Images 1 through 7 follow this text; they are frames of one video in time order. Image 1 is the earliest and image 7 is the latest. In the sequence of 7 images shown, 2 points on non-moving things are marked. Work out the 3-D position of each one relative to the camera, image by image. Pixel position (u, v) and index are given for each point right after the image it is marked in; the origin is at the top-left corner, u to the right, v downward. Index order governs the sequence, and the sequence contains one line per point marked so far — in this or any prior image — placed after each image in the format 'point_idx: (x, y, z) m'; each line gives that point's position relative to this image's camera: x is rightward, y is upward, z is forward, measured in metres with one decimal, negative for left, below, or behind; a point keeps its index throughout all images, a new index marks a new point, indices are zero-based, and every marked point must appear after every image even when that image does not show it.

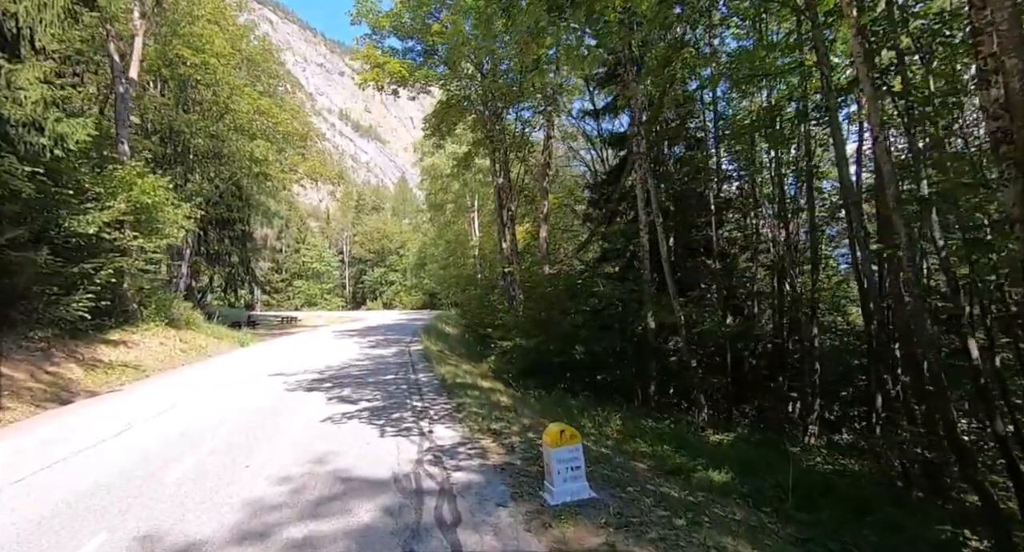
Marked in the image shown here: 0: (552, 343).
0: (+1.0, -1.6, +11.8) m
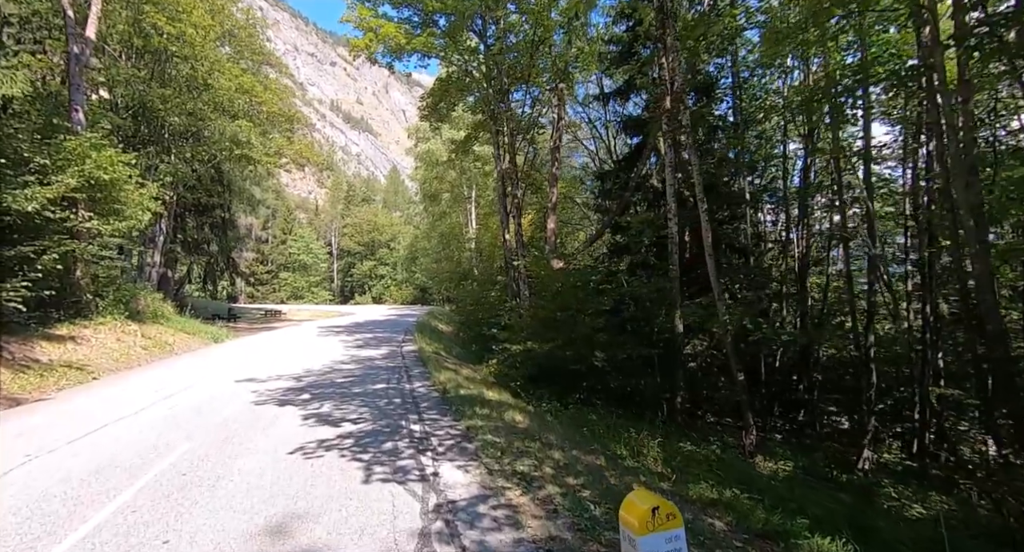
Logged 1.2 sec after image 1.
0: (+1.2, -1.5, +10.3) m
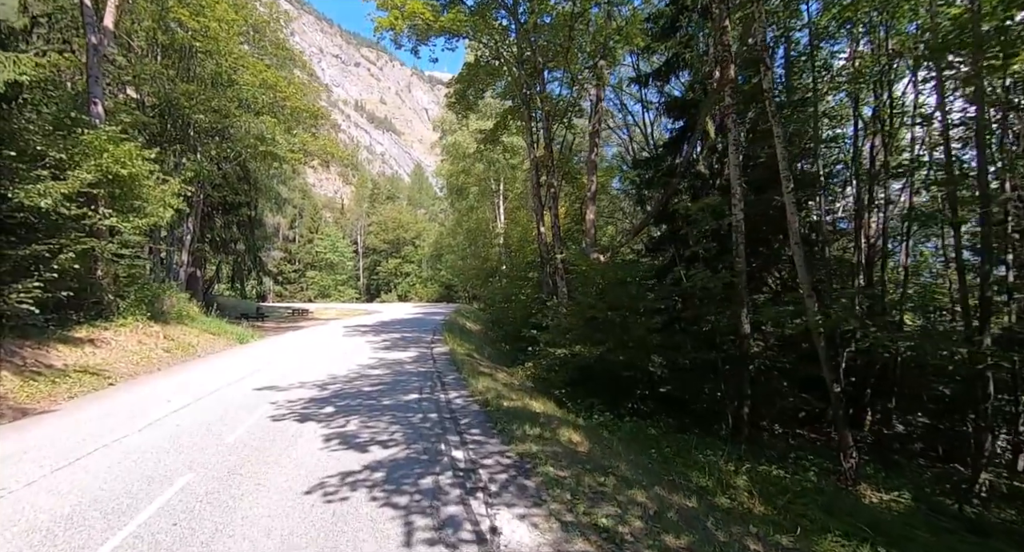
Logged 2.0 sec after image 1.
0: (+2.0, -1.4, +9.1) m
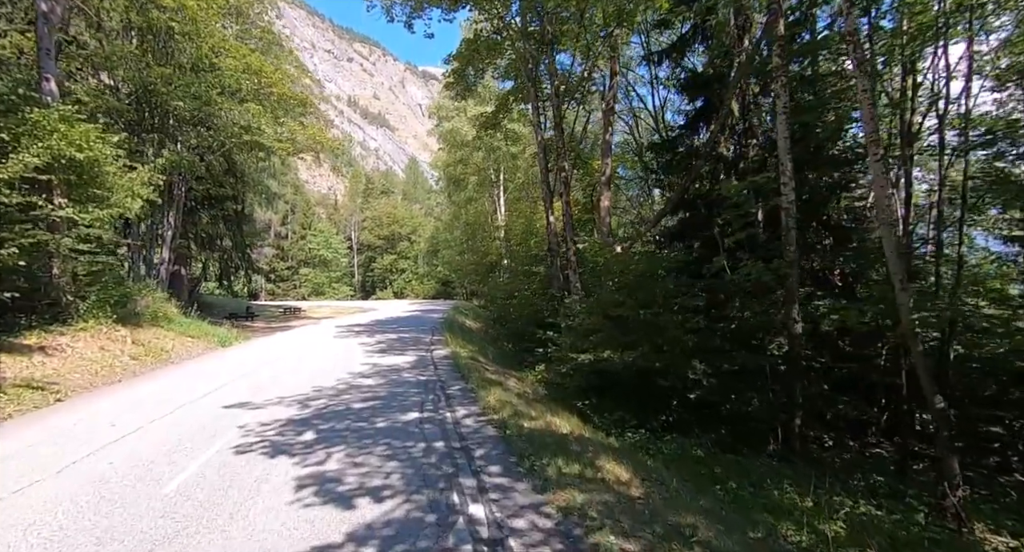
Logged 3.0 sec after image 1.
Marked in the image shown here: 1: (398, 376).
0: (+2.2, -1.3, +7.8) m
1: (-2.1, -1.9, +9.4) m
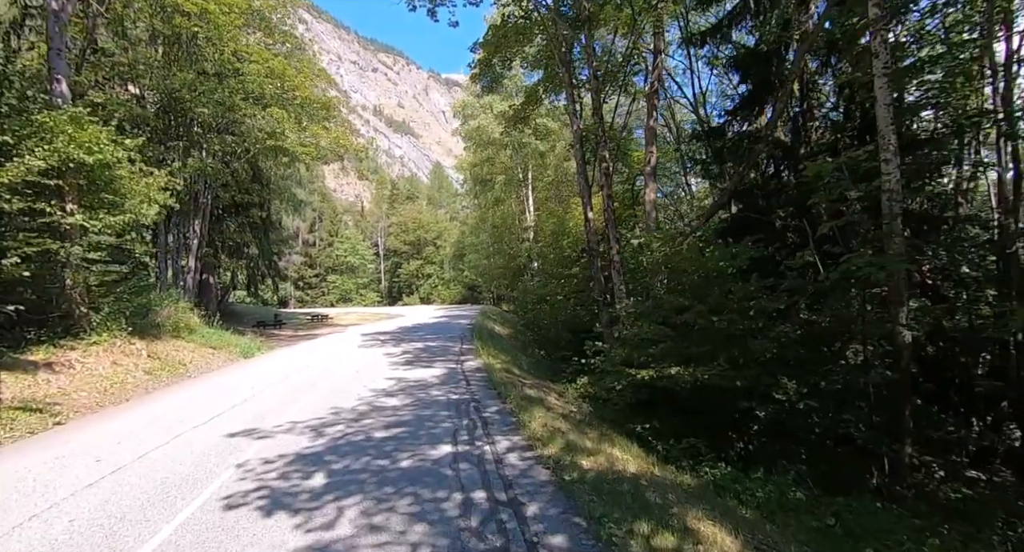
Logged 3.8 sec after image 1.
0: (+2.9, -1.3, +6.5) m
1: (-1.4, -2.0, +8.3) m
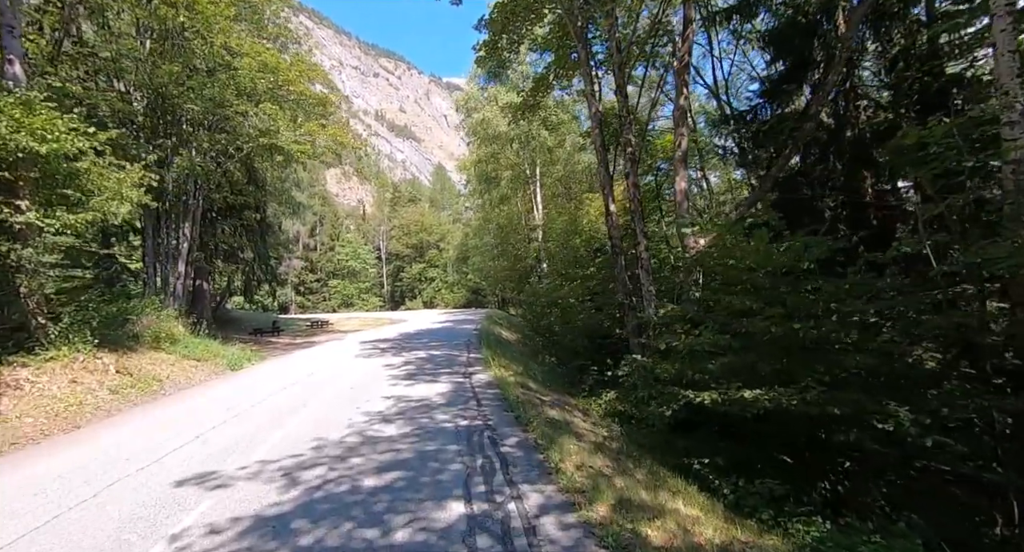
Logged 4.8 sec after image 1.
0: (+3.1, -1.2, +5.1) m
1: (-1.1, -2.0, +6.9) m
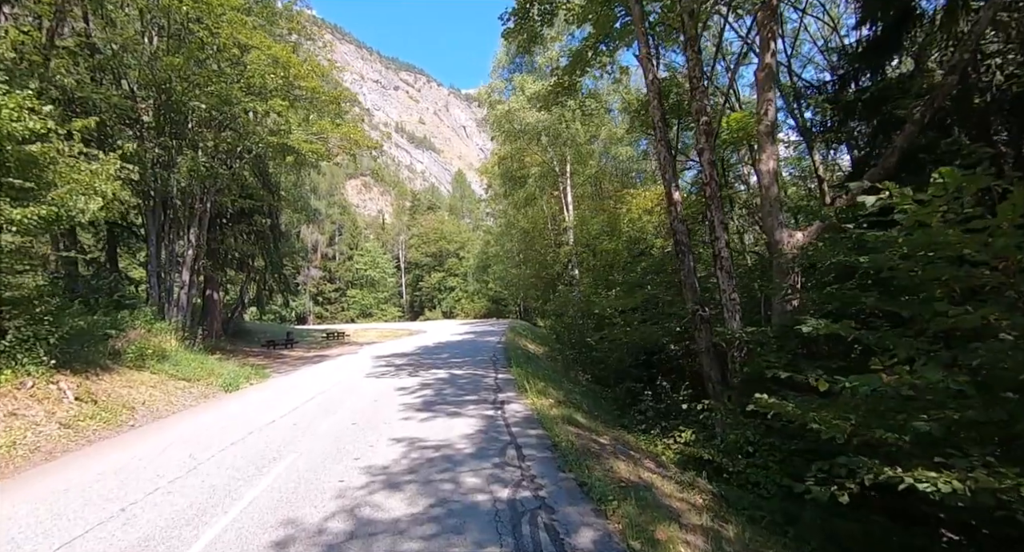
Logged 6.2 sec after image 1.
0: (+3.6, -1.2, +2.8) m
1: (-0.5, -2.0, +4.8) m
